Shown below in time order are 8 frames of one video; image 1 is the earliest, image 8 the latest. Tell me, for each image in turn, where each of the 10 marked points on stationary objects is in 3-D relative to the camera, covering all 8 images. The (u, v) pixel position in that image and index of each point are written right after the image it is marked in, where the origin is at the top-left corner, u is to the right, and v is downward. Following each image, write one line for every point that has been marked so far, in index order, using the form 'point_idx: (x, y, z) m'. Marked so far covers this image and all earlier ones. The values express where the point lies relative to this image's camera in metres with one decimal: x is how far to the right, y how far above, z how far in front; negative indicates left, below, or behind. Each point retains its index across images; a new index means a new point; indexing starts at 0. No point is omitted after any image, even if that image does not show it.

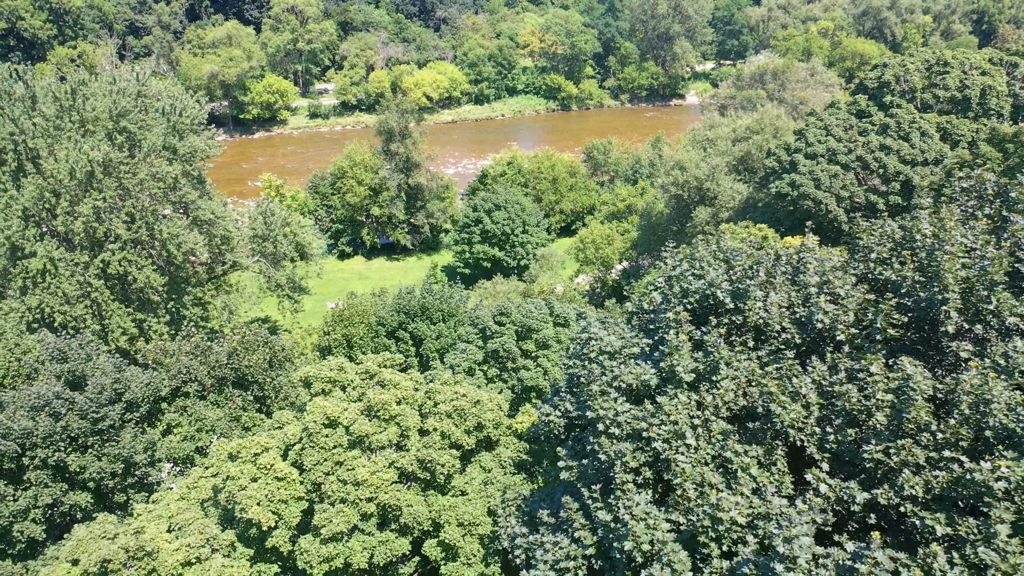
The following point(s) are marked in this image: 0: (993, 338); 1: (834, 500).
0: (+5.7, -0.4, +9.9) m
1: (+3.5, -2.3, +8.8) m
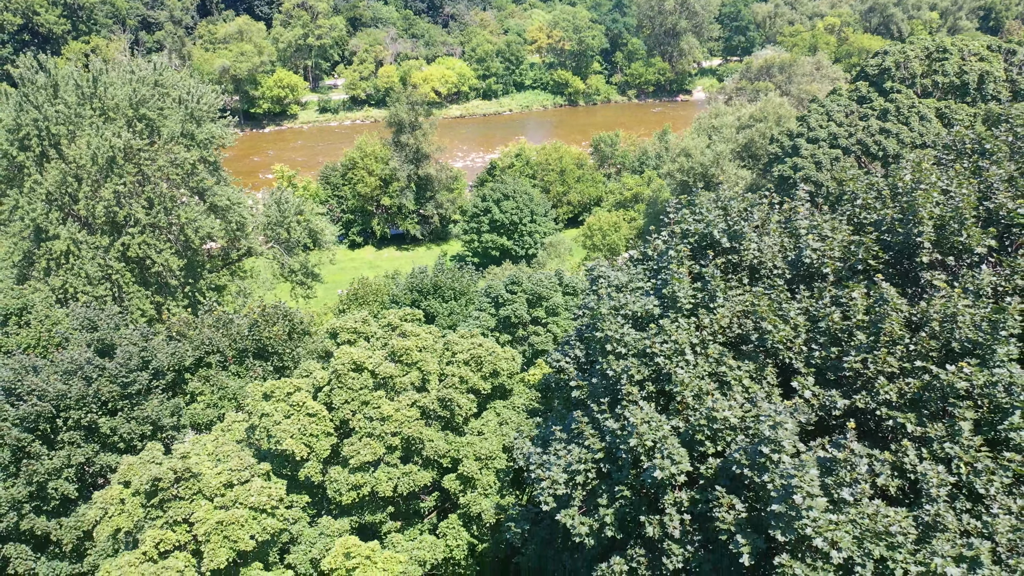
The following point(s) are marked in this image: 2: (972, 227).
0: (+5.9, +0.4, +10.9) m
1: (+3.7, -1.4, +9.9) m
2: (+6.1, +0.9, +10.9) m
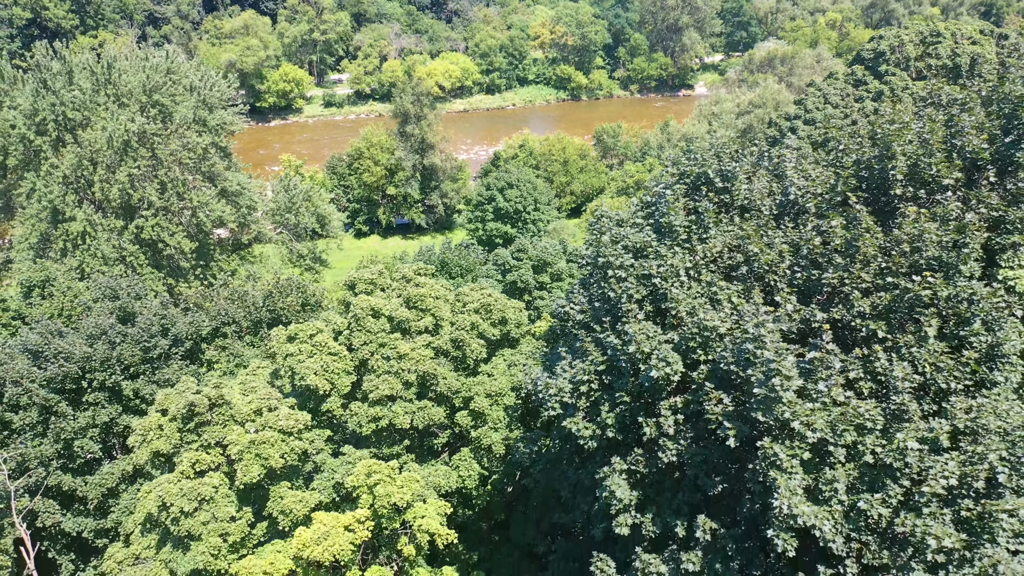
0: (+6.1, +1.4, +11.9) m
1: (+3.8, -0.4, +10.9) m
2: (+6.2, +1.9, +11.9) m
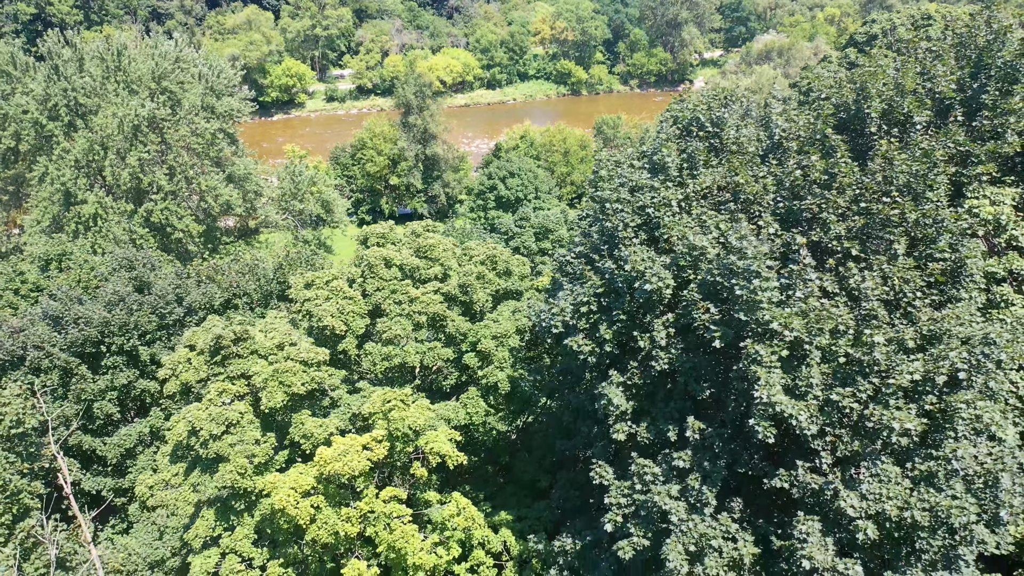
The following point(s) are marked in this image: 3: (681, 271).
0: (+6.1, +2.5, +12.9) m
1: (+3.9, +0.6, +11.9) m
2: (+6.3, +3.0, +12.9) m
3: (+2.4, +0.3, +11.8) m
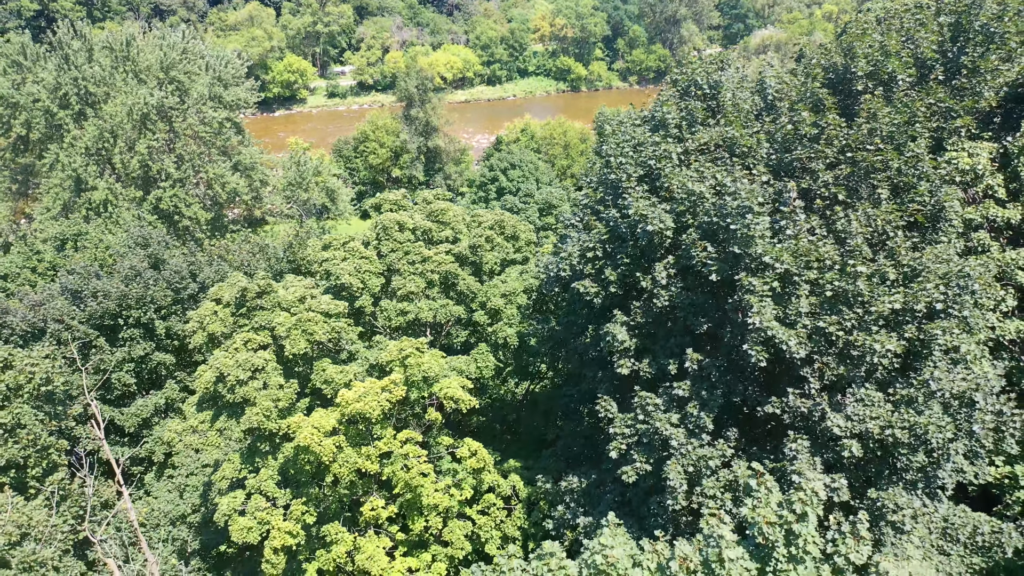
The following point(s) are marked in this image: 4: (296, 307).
0: (+6.3, +3.3, +13.8) m
1: (+4.1, +1.5, +12.8) m
2: (+6.5, +3.8, +13.8) m
3: (+2.6, +1.1, +12.7) m
4: (-4.2, -0.4, +15.9) m
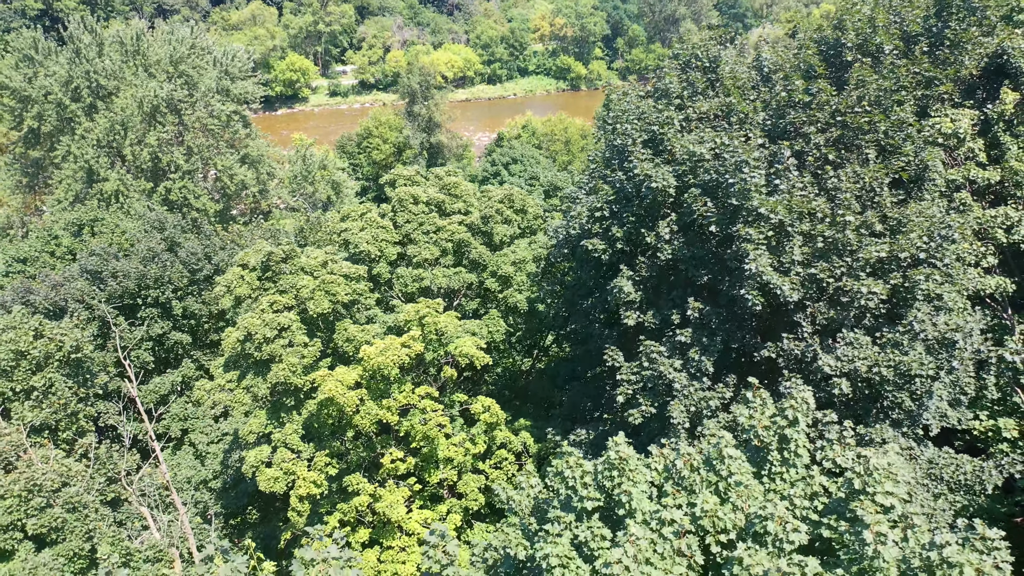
0: (+6.5, +4.0, +14.8) m
1: (+4.3, +2.2, +13.7) m
2: (+6.7, +4.5, +14.8) m
3: (+2.8, +1.8, +13.6) m
4: (-4.0, +0.3, +16.9) m
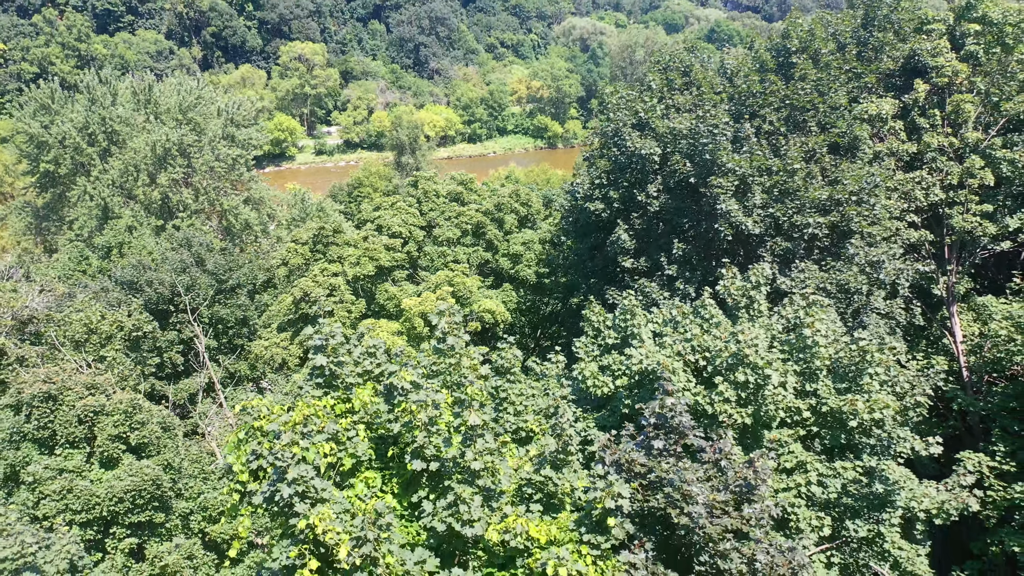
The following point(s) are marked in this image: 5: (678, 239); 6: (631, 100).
0: (+6.8, +5.0, +18.4) m
1: (+4.7, +3.3, +17.2) m
2: (+7.0, +5.5, +18.5) m
3: (+3.2, +2.9, +17.0) m
4: (-3.7, +1.0, +19.9) m
5: (+3.4, +1.0, +17.0) m
6: (+2.7, +4.3, +18.7) m
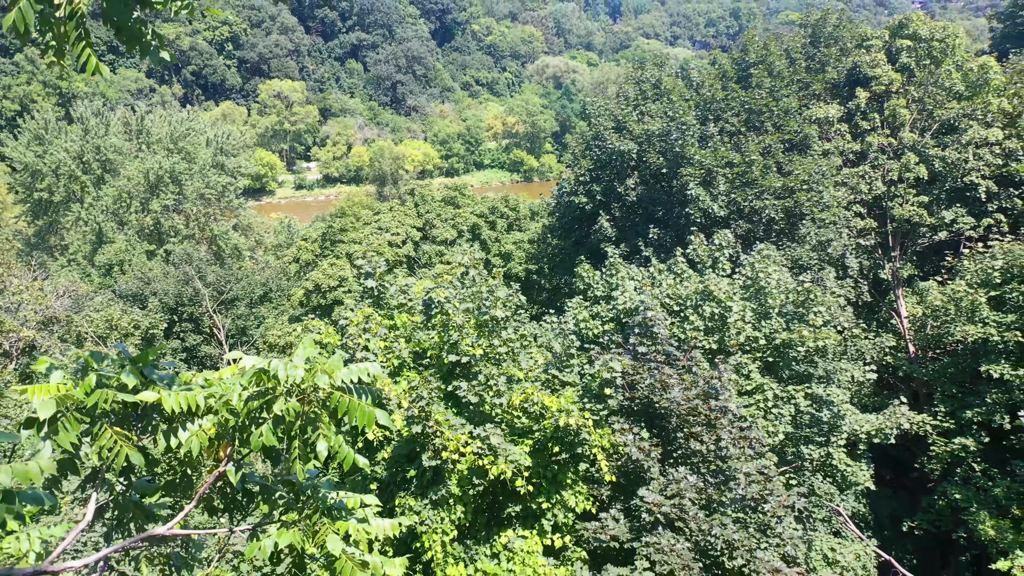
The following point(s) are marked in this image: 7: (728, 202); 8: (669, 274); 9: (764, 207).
0: (+6.6, +5.4, +20.9) m
1: (+4.5, +3.7, +19.5) m
2: (+6.7, +5.9, +21.0) m
3: (+3.0, +3.3, +19.3) m
4: (-3.9, +1.2, +21.9) m
5: (+3.3, +1.4, +19.2) m
6: (+2.5, +4.6, +21.0) m
7: (+4.7, +1.8, +17.7) m
8: (+2.7, +0.2, +14.0) m
9: (+5.3, +1.6, +17.1) m
